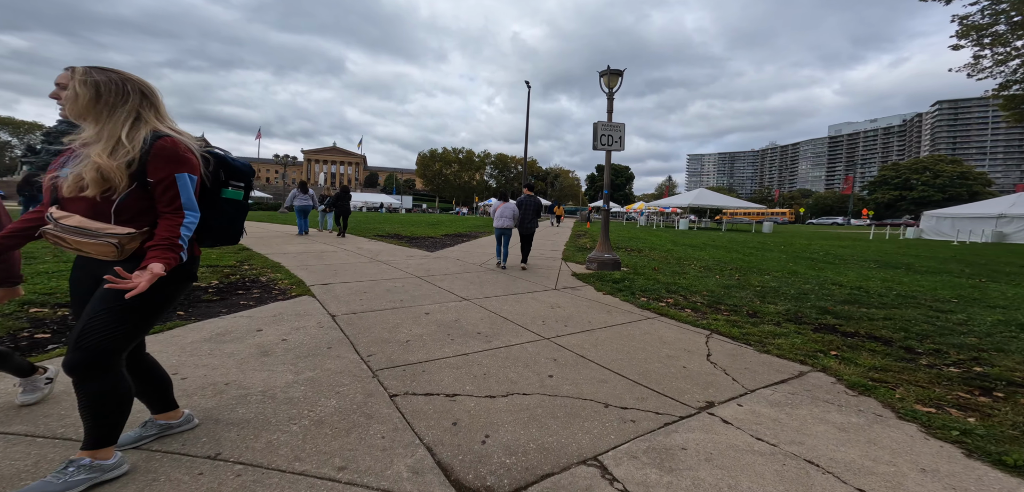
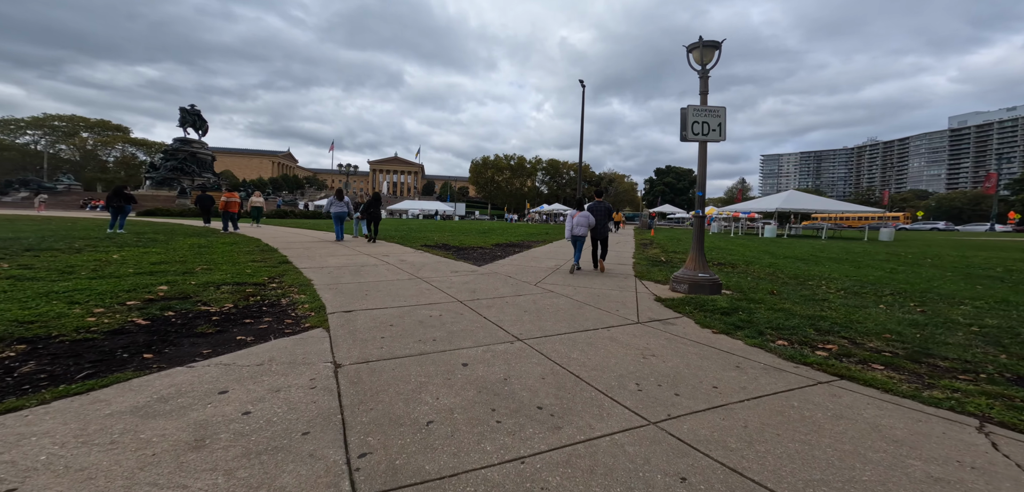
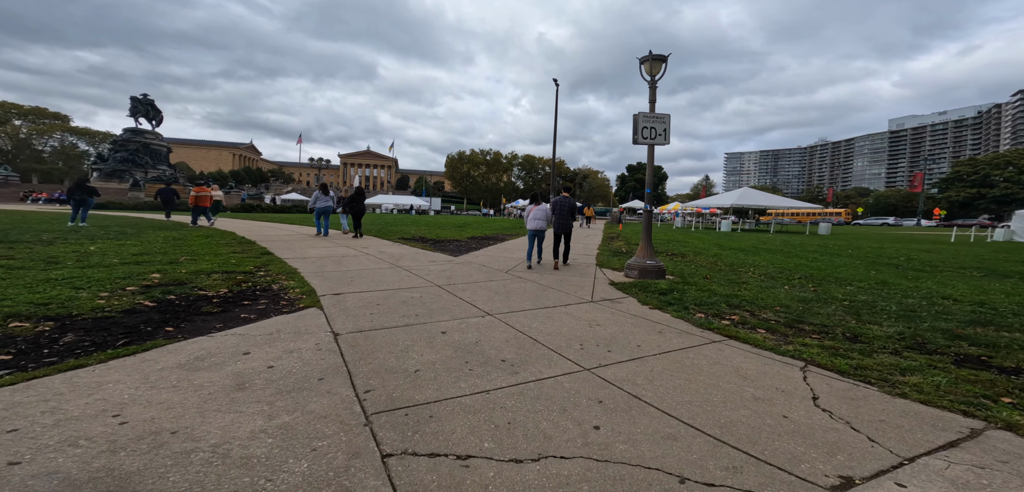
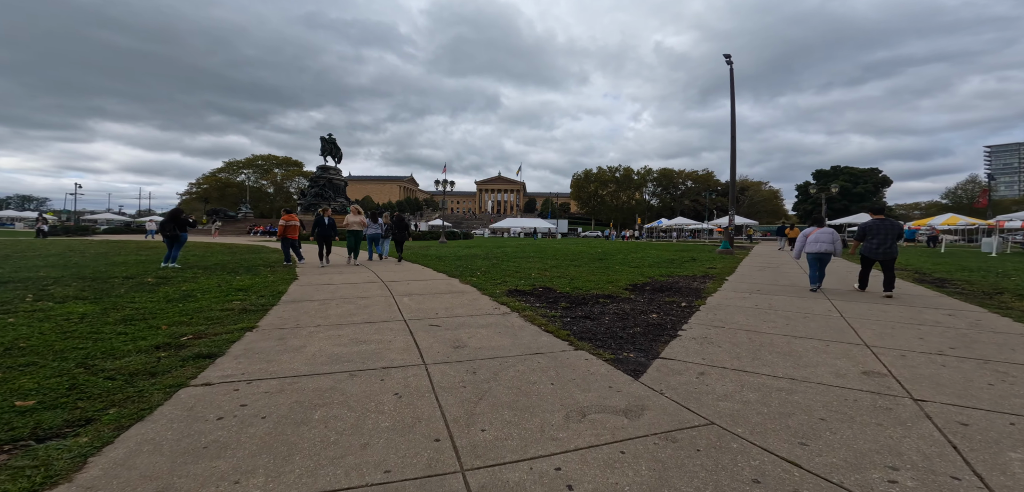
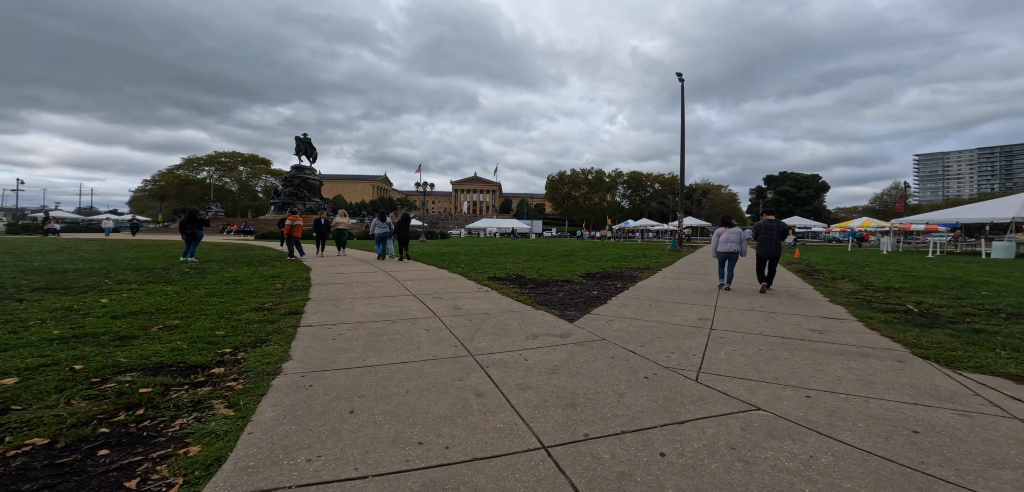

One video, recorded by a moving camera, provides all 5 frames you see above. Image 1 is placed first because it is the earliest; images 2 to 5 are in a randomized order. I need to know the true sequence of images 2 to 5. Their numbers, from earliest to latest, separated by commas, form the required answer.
3, 2, 5, 4
